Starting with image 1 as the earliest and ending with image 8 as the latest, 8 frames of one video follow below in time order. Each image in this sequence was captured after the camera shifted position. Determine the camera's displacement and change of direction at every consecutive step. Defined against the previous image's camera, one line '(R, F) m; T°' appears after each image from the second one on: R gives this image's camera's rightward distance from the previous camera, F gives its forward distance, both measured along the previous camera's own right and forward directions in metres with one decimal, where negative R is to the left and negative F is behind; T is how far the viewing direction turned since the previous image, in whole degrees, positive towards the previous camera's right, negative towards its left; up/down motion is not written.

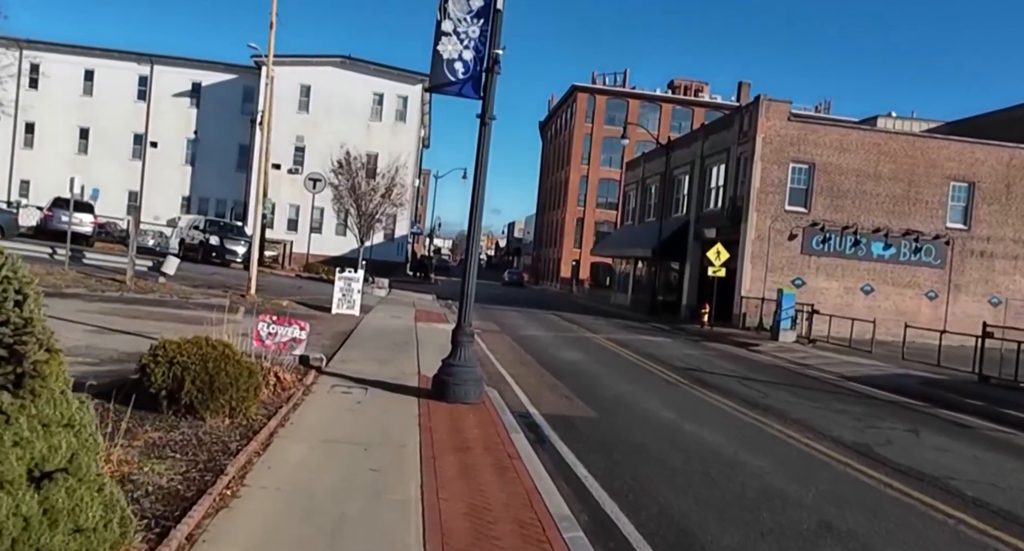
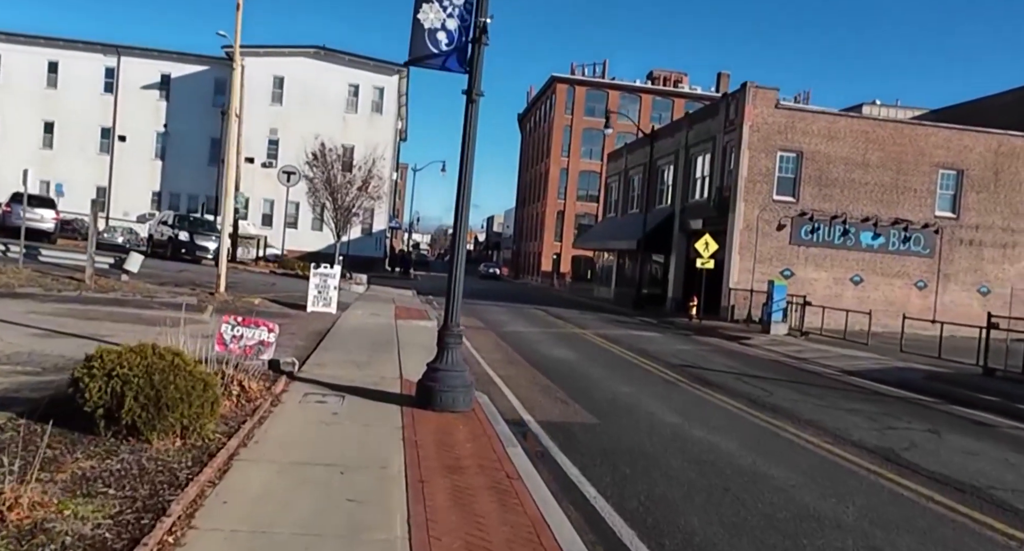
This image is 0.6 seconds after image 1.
(-0.1, +0.9) m; +1°
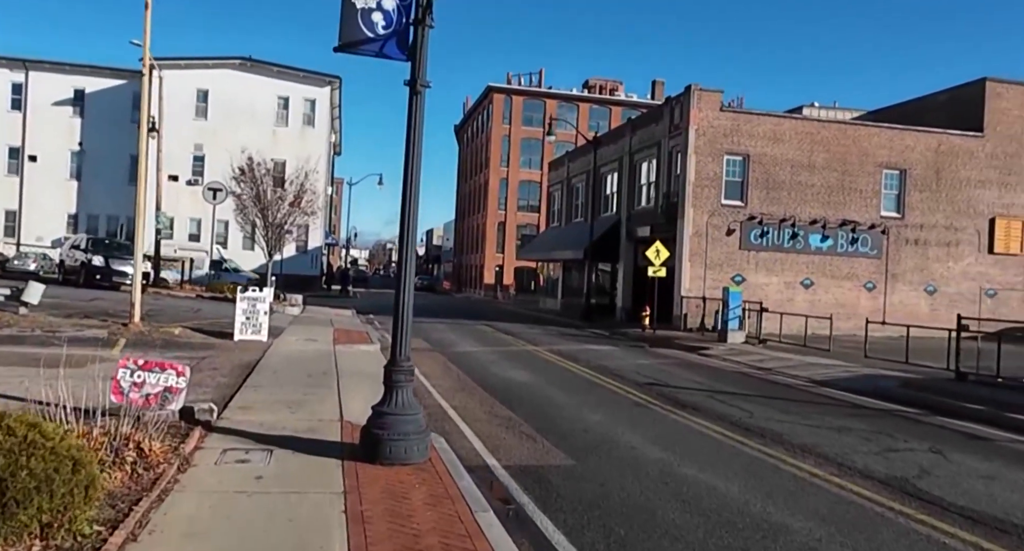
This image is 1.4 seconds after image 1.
(-0.2, +1.3) m; +4°
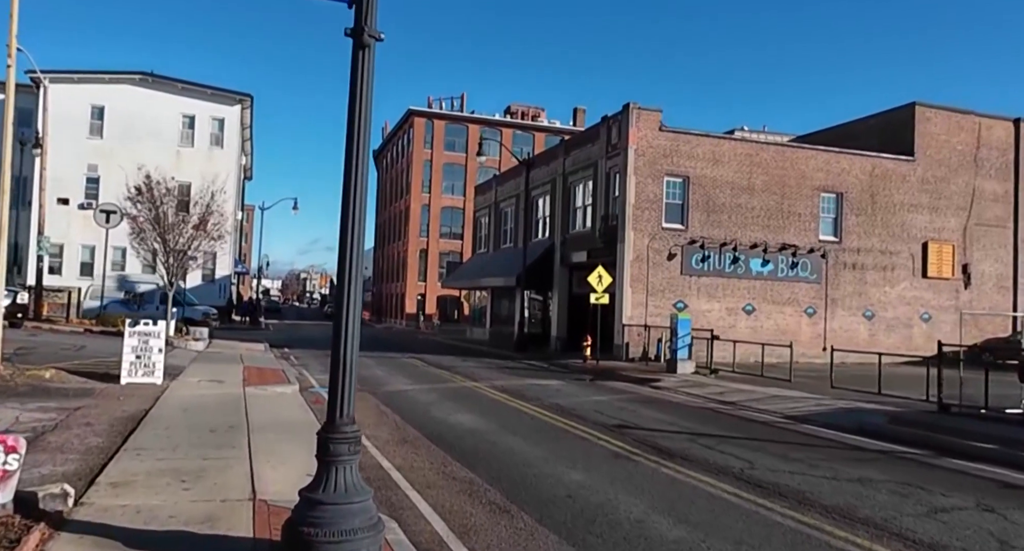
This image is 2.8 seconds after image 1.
(-0.5, +2.1) m; +6°
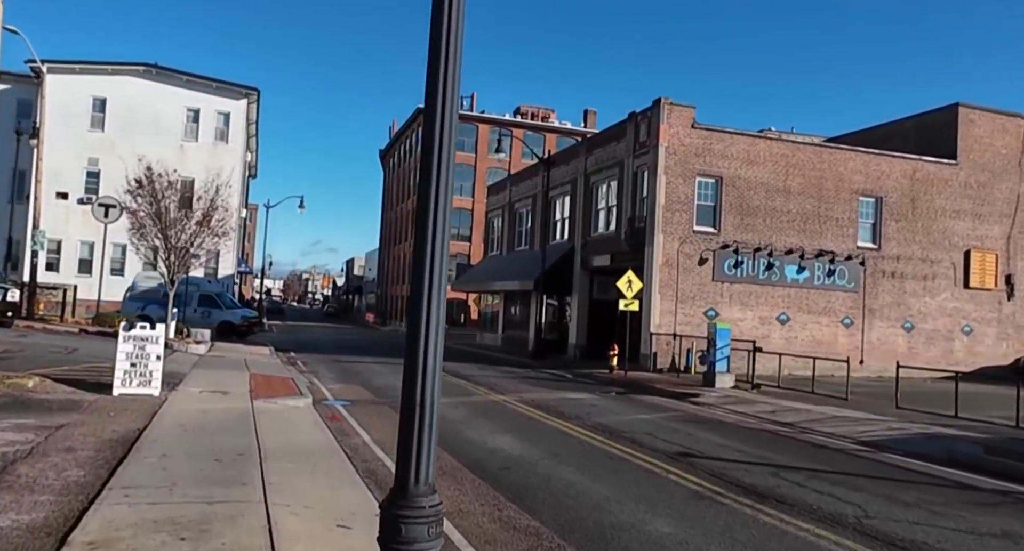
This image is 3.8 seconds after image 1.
(-0.7, +1.6) m; 0°
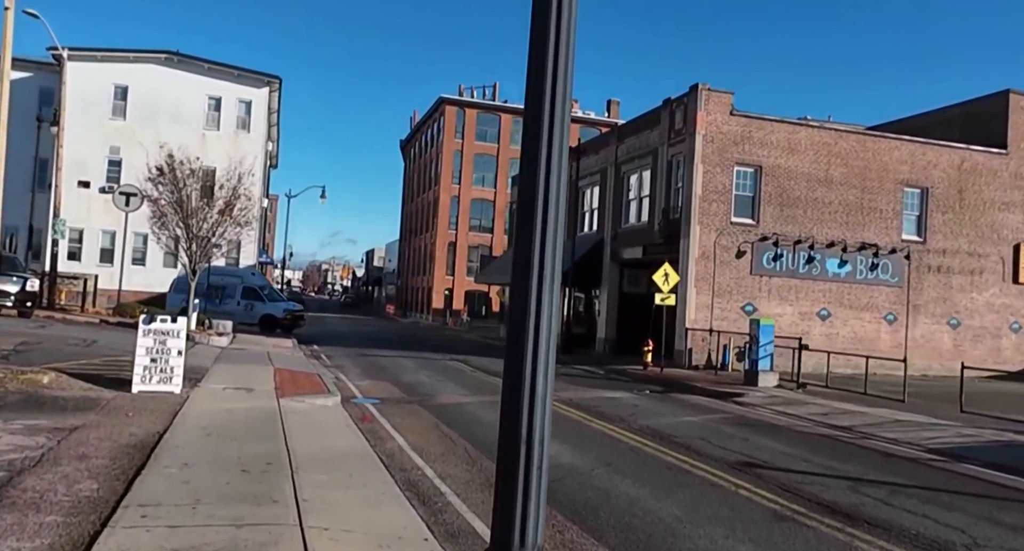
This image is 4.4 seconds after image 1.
(-0.4, +0.9) m; -1°
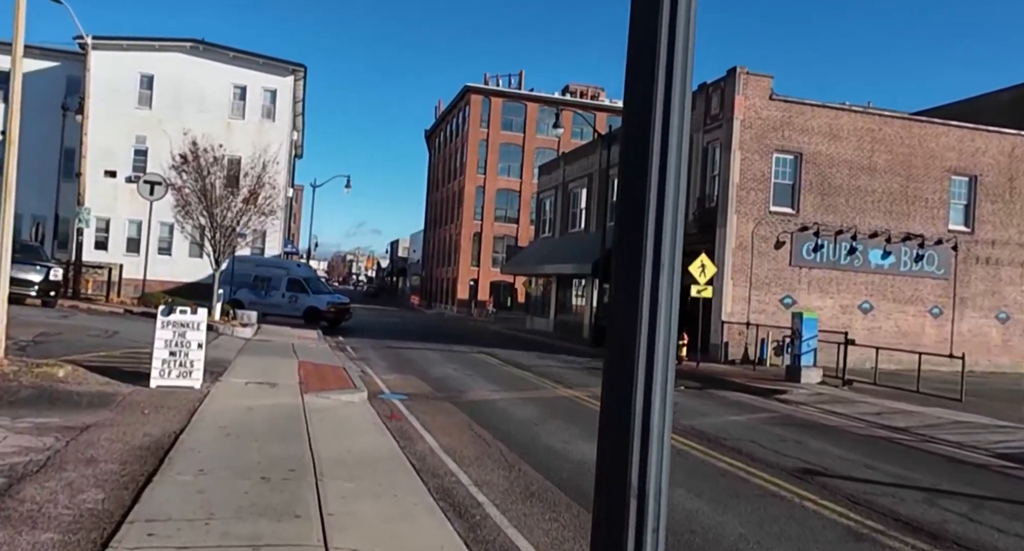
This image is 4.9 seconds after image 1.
(-0.2, +0.7) m; -2°
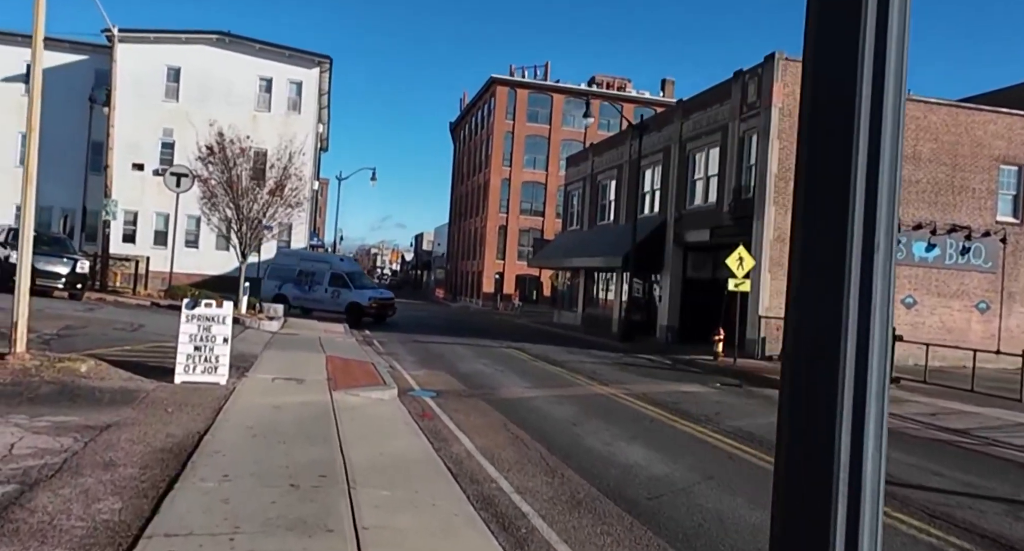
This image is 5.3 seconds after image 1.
(-0.2, +0.6) m; -2°
